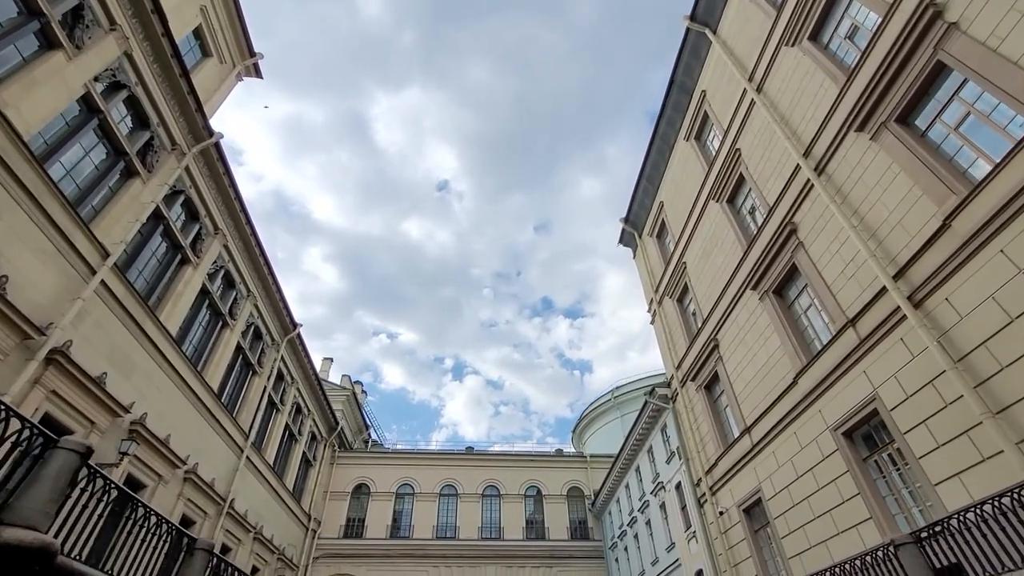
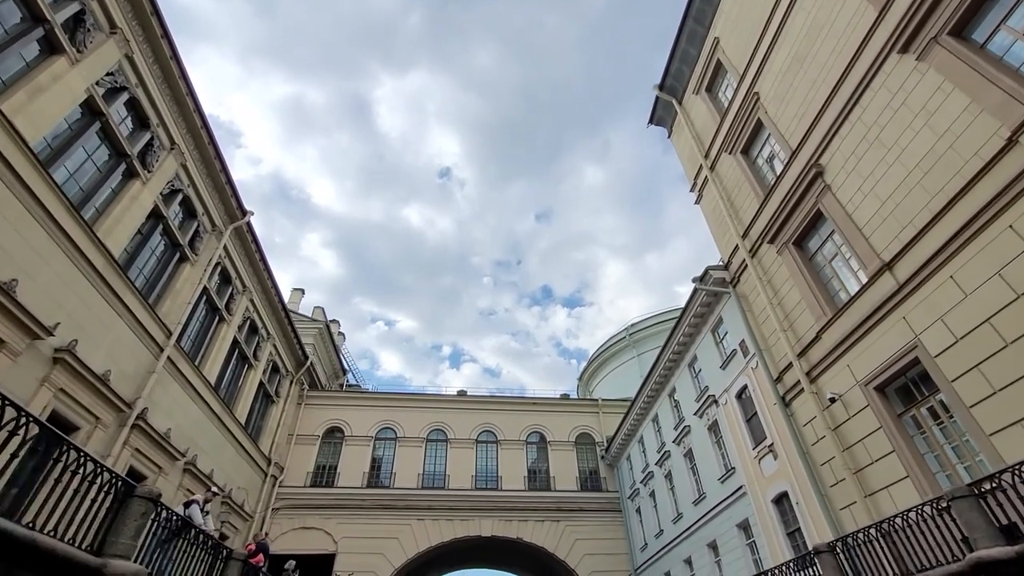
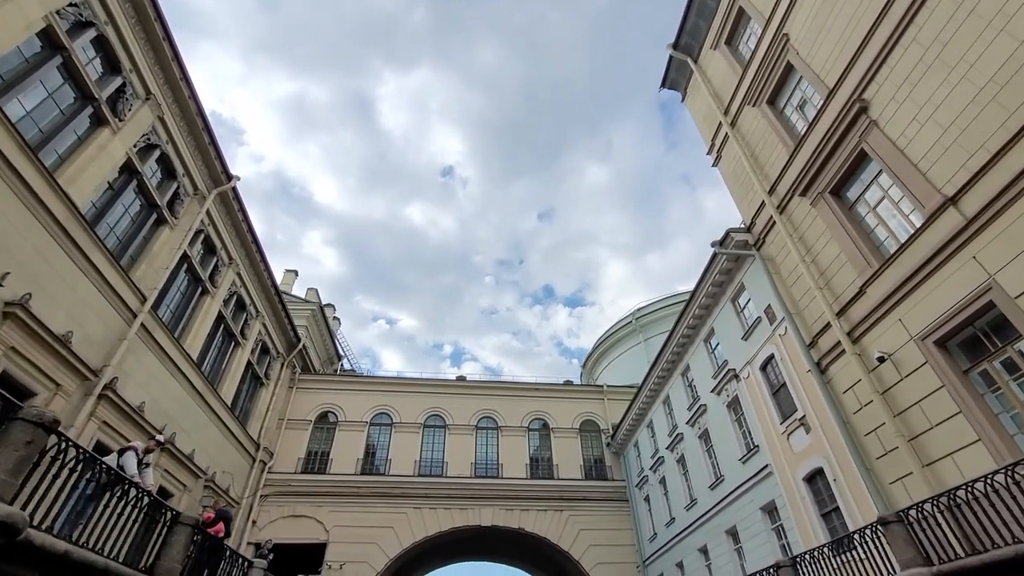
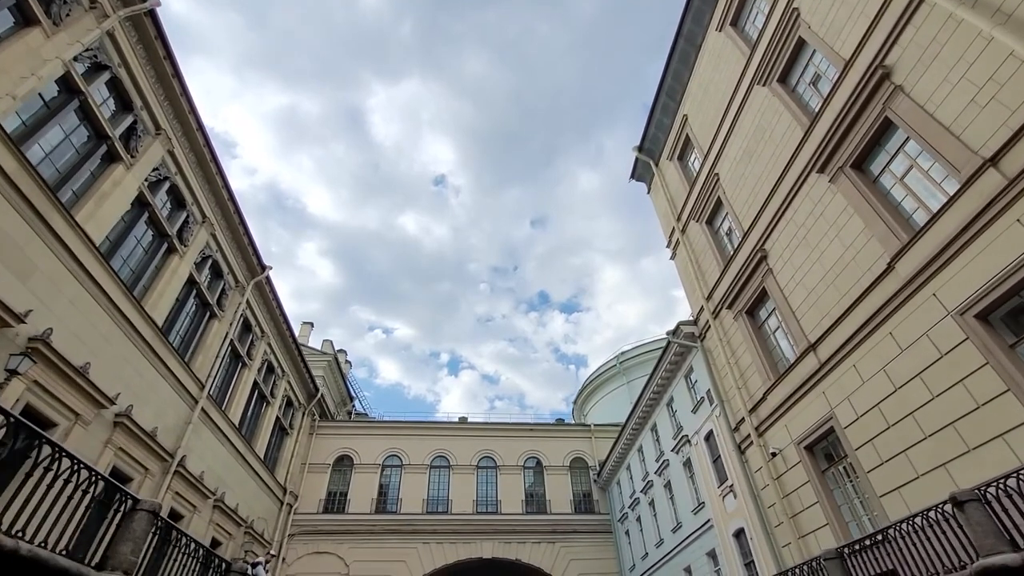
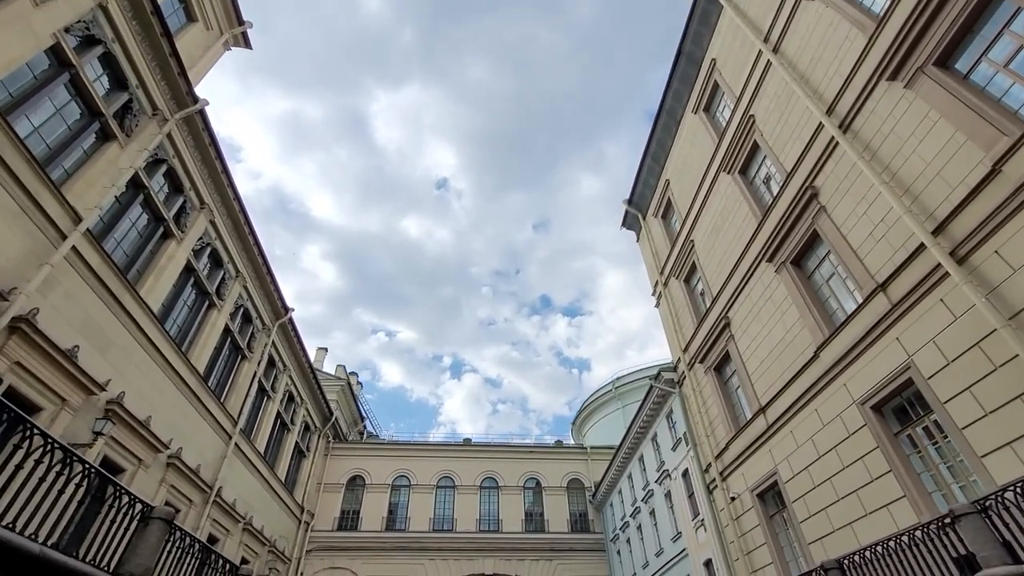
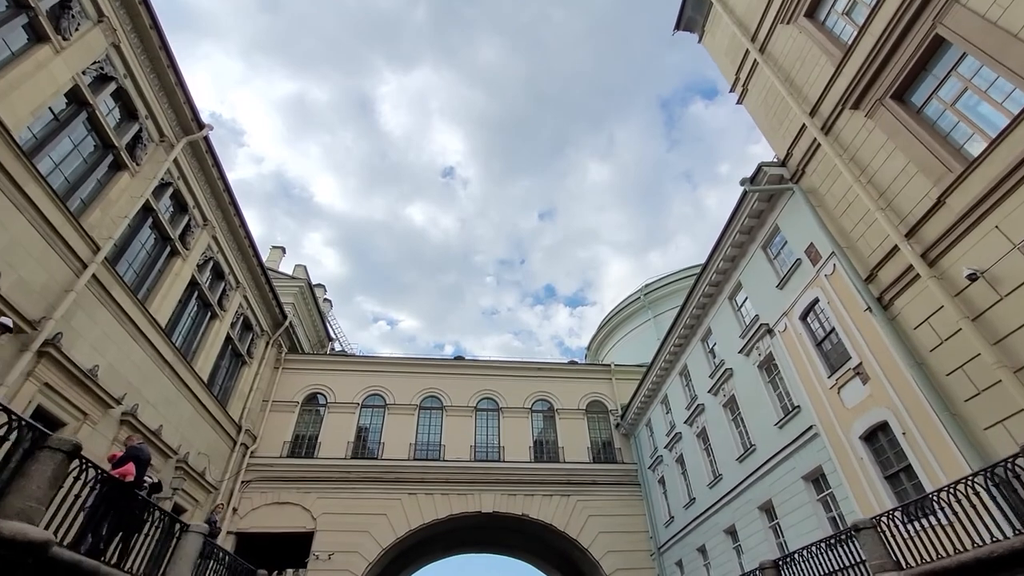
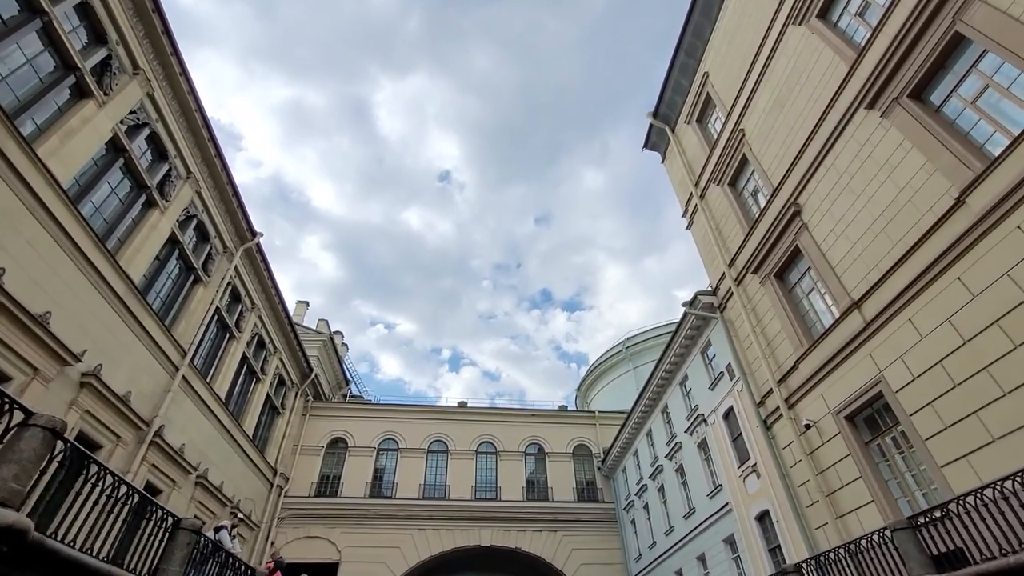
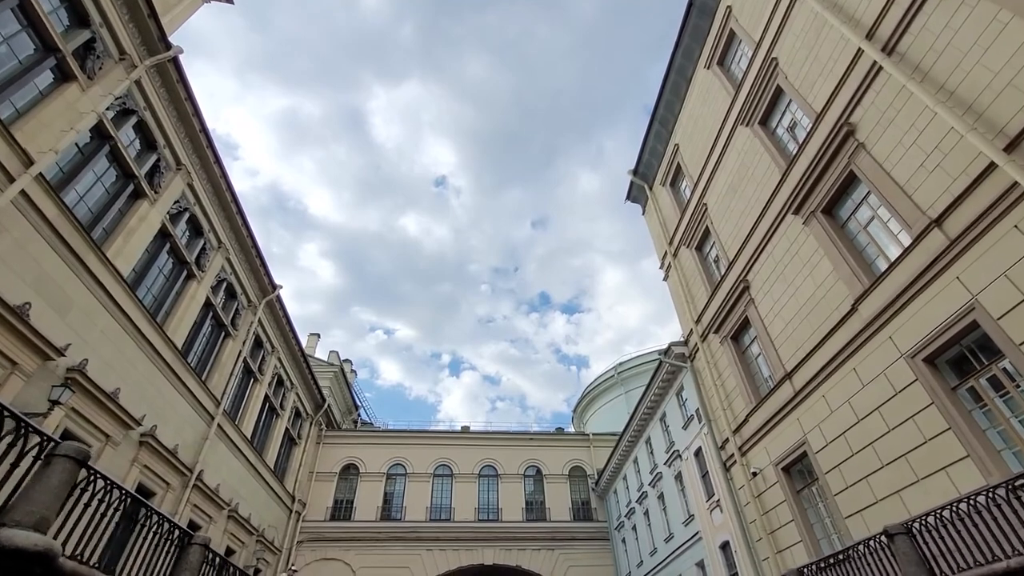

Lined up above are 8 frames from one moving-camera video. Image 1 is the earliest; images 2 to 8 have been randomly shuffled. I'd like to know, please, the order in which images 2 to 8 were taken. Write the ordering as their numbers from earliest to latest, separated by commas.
5, 8, 4, 7, 2, 3, 6
